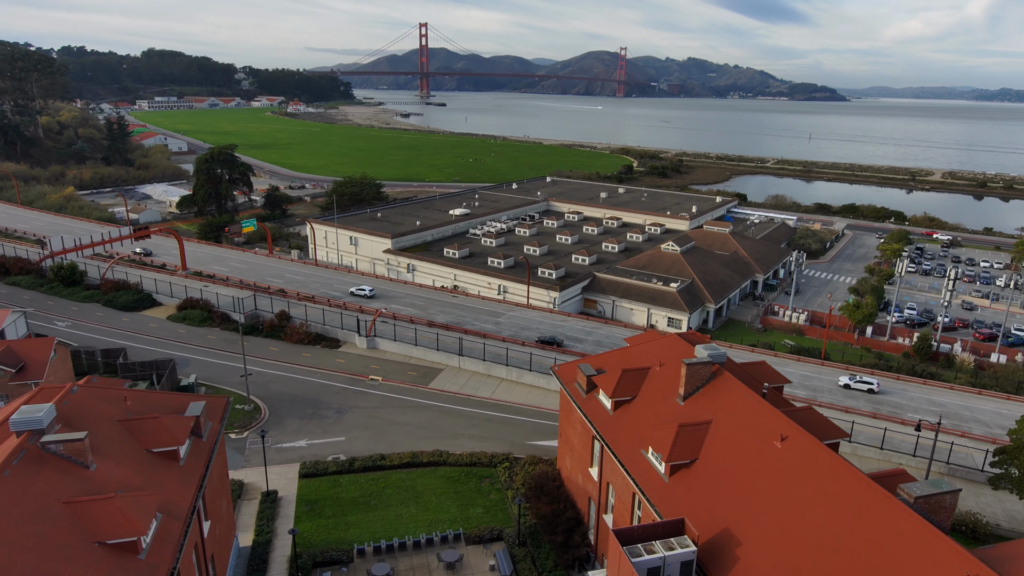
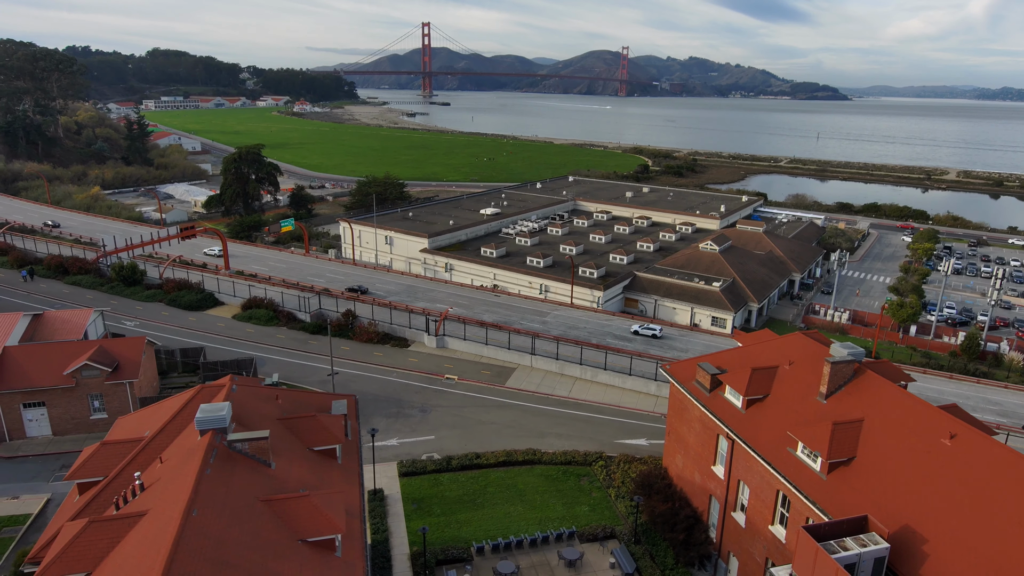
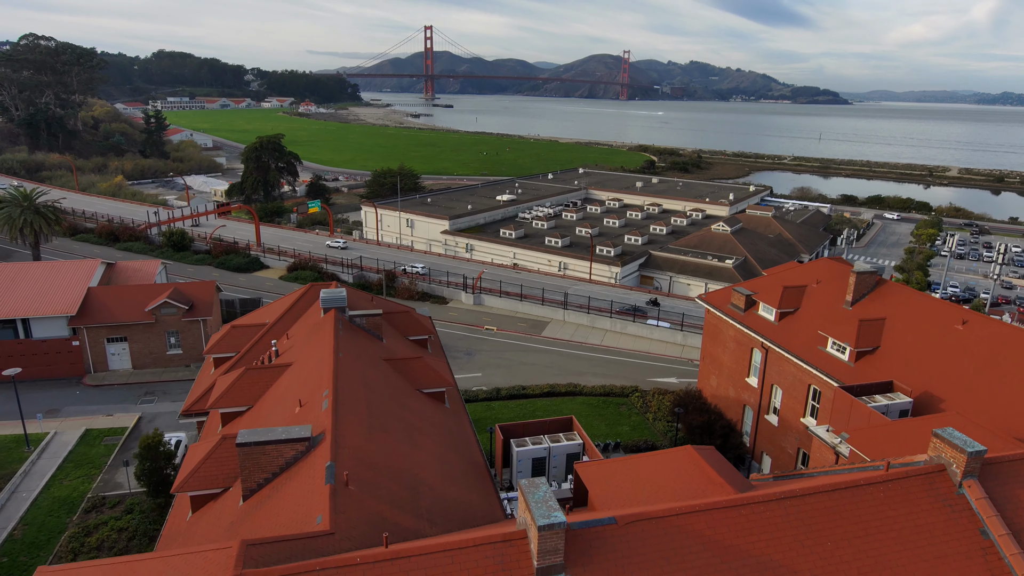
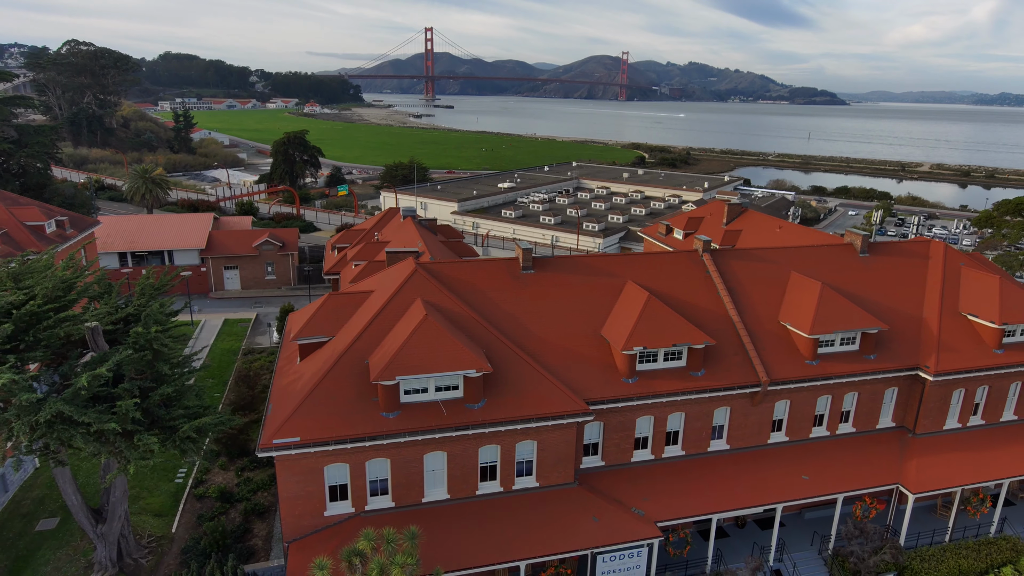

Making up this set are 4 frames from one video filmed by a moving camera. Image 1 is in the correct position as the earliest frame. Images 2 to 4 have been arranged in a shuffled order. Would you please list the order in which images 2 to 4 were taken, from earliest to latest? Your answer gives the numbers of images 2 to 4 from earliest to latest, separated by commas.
2, 3, 4
